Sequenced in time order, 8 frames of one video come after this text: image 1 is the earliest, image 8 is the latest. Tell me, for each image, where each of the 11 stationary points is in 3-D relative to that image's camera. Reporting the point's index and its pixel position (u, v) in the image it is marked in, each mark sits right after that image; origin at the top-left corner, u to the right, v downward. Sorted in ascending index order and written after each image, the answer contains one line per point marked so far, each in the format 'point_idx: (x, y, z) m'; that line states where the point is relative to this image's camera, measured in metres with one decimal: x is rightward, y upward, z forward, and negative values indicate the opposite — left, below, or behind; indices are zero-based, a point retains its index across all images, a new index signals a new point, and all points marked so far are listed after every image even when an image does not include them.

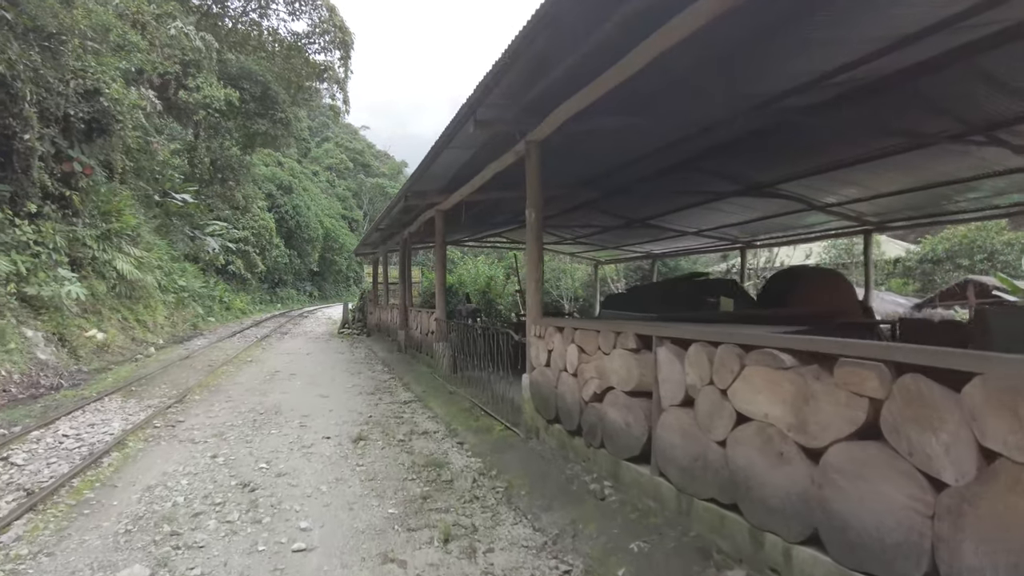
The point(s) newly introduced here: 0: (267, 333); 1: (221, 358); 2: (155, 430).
0: (-5.1, -1.0, +15.2) m
1: (-3.8, -0.9, +9.4) m
2: (-2.3, -0.9, +4.6) m
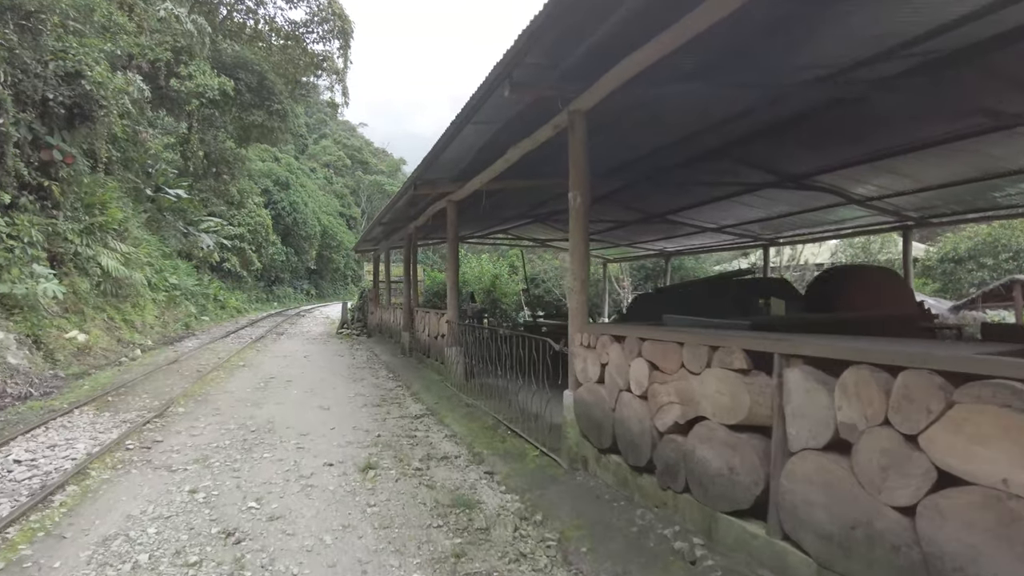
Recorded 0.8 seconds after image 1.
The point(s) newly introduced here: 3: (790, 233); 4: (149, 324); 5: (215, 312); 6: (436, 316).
0: (-5.0, -0.9, +14.5) m
1: (-3.6, -0.9, +8.6) m
2: (-2.1, -0.9, +3.9) m
3: (+4.5, +0.9, +11.8) m
4: (-6.2, -0.6, +12.3) m
5: (-7.7, -0.6, +18.8) m
6: (-0.8, -0.3, +7.5) m
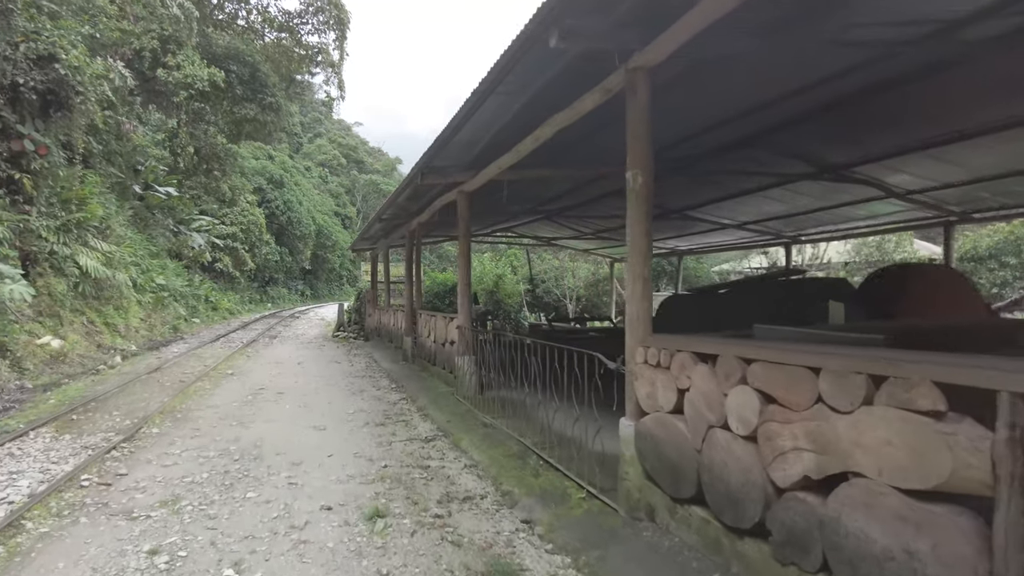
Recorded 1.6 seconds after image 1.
0: (-4.9, -0.9, +13.7) m
1: (-3.5, -0.9, +7.9) m
2: (-1.9, -0.9, +3.2) m
3: (+4.6, +0.9, +11.1) m
4: (-6.0, -0.6, +11.6) m
5: (-7.6, -0.6, +18.1) m
6: (-0.7, -0.3, +6.8) m
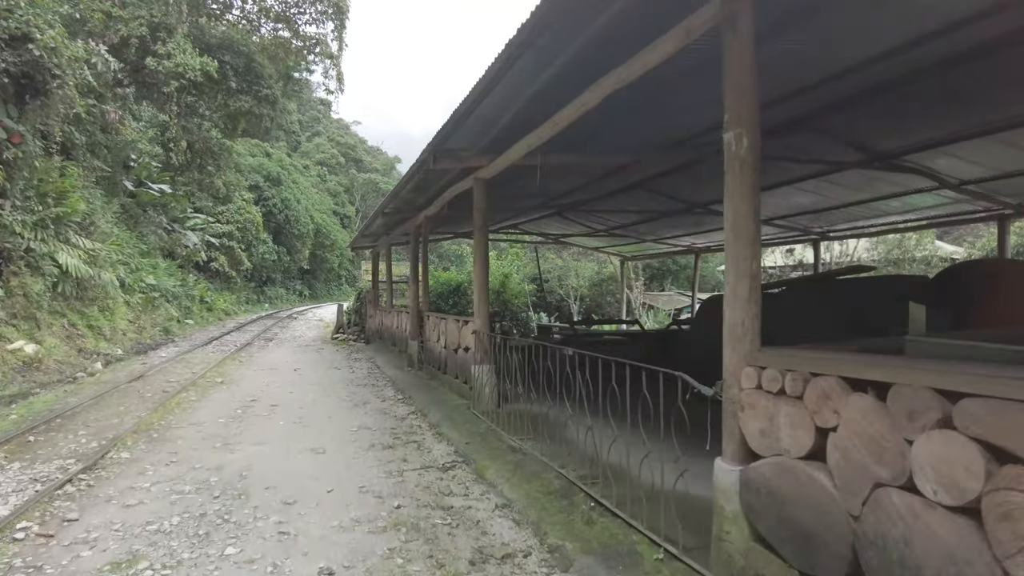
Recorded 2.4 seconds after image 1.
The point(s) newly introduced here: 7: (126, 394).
0: (-4.7, -0.9, +13.0) m
1: (-3.3, -0.9, +7.2) m
2: (-1.7, -0.9, +2.5) m
3: (+4.8, +0.9, +10.4) m
4: (-5.9, -0.6, +10.9) m
5: (-7.5, -0.6, +17.4) m
6: (-0.5, -0.3, +6.1) m
7: (-3.3, -0.9, +6.2) m
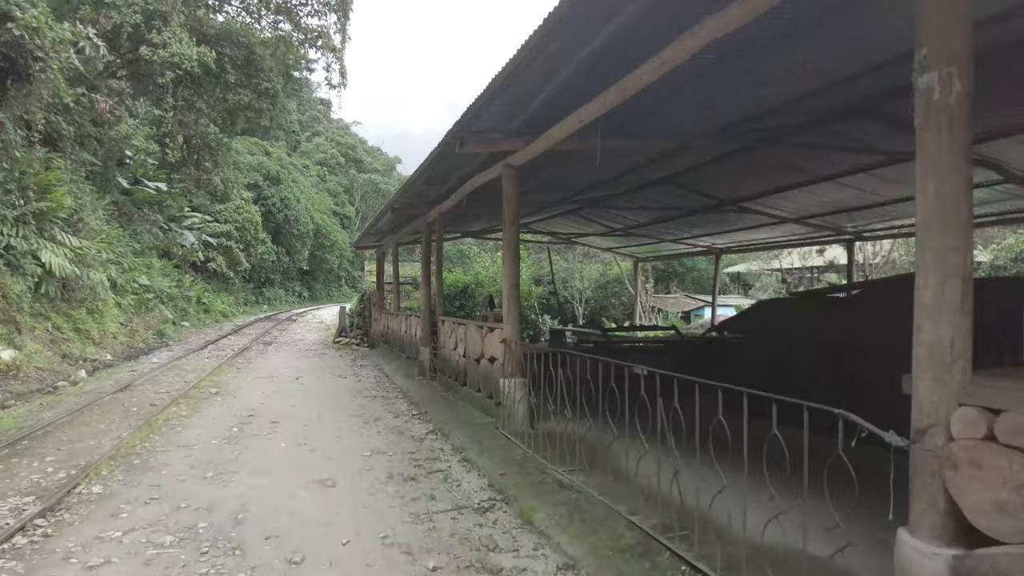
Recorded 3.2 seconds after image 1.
0: (-4.5, -1.0, +12.4) m
1: (-3.1, -0.9, +6.6) m
2: (-1.5, -0.9, +1.9) m
3: (+5.0, +0.9, +9.8) m
4: (-5.7, -0.7, +10.2) m
5: (-7.3, -0.7, +16.7) m
6: (-0.3, -0.3, +5.5) m
7: (-3.1, -0.9, +5.5) m
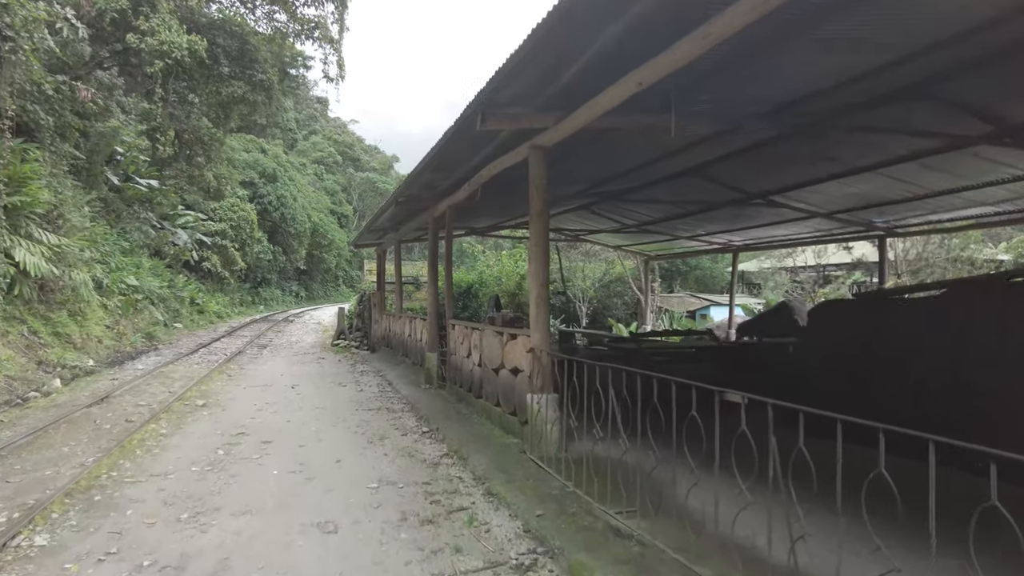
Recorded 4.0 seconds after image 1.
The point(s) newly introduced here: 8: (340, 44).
0: (-4.4, -1.0, +11.7) m
1: (-2.9, -0.9, +6.0) m
2: (-1.4, -0.9, +1.3) m
3: (+5.1, +0.9, +9.2) m
4: (-5.5, -0.7, +9.6) m
5: (-7.2, -0.7, +16.1) m
6: (-0.1, -0.3, +4.8) m
7: (-2.9, -0.9, +4.9) m
8: (-3.2, +4.6, +13.5) m
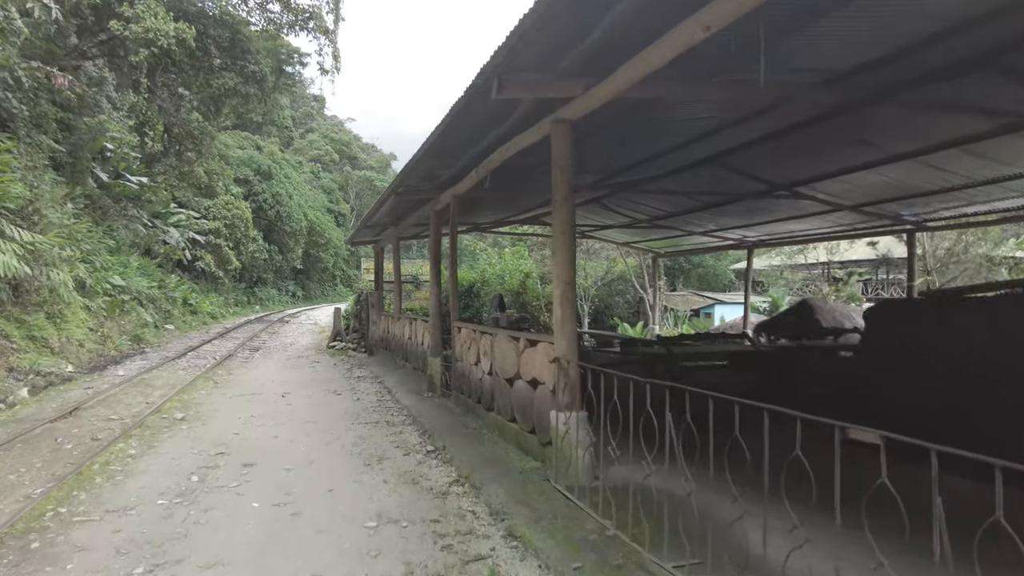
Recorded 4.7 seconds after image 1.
0: (-4.3, -1.0, +11.2) m
1: (-2.8, -0.9, +5.4) m
2: (-1.3, -0.9, +0.7) m
3: (+5.2, +0.9, +8.6) m
4: (-5.5, -0.7, +9.0) m
5: (-7.1, -0.7, +15.5) m
6: (0.0, -0.3, +4.3) m
7: (-2.8, -0.9, +4.3) m
8: (-3.2, +4.6, +12.9) m
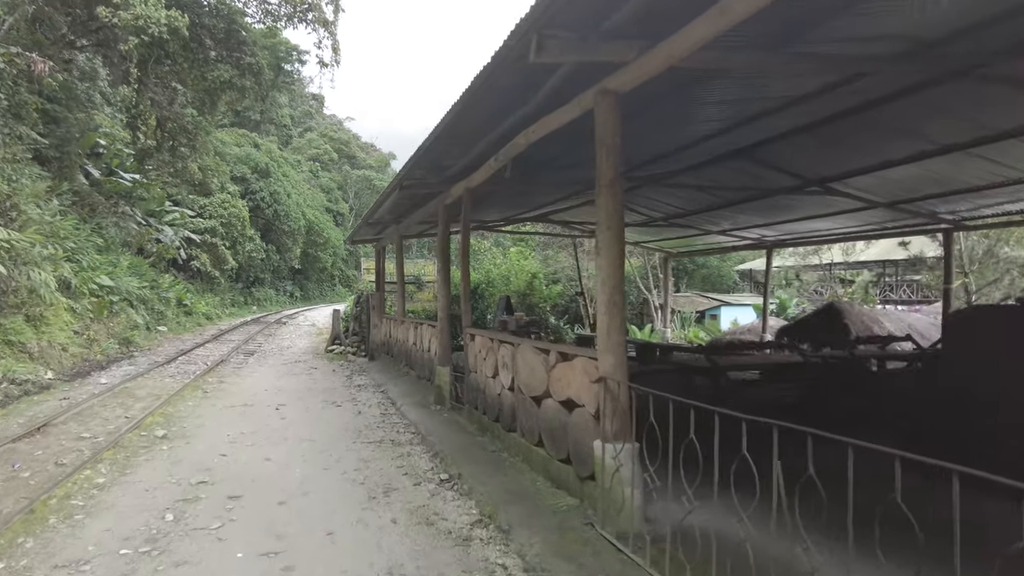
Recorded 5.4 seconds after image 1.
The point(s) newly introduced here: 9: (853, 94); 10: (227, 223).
0: (-4.2, -1.0, +10.6) m
1: (-2.7, -0.9, +4.8) m
2: (-1.1, -0.9, +0.1) m
3: (+5.3, +0.9, +8.1) m
4: (-5.3, -0.7, +8.4) m
5: (-7.0, -0.7, +14.9) m
6: (+0.1, -0.3, +3.7) m
7: (-2.7, -0.9, +3.8) m
8: (-3.0, +4.5, +12.4) m
9: (+1.9, +1.1, +4.0) m
10: (-7.9, +1.8, +19.9) m
